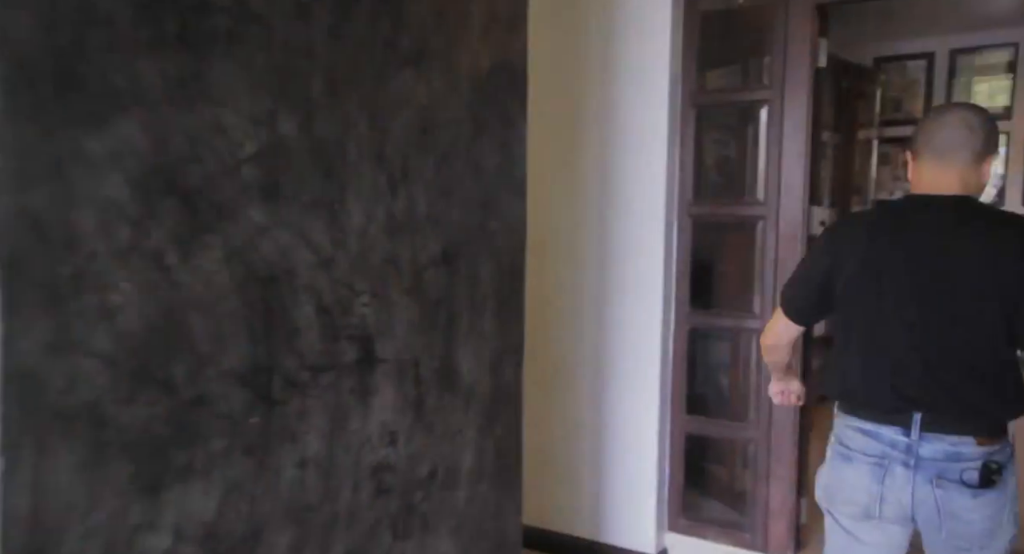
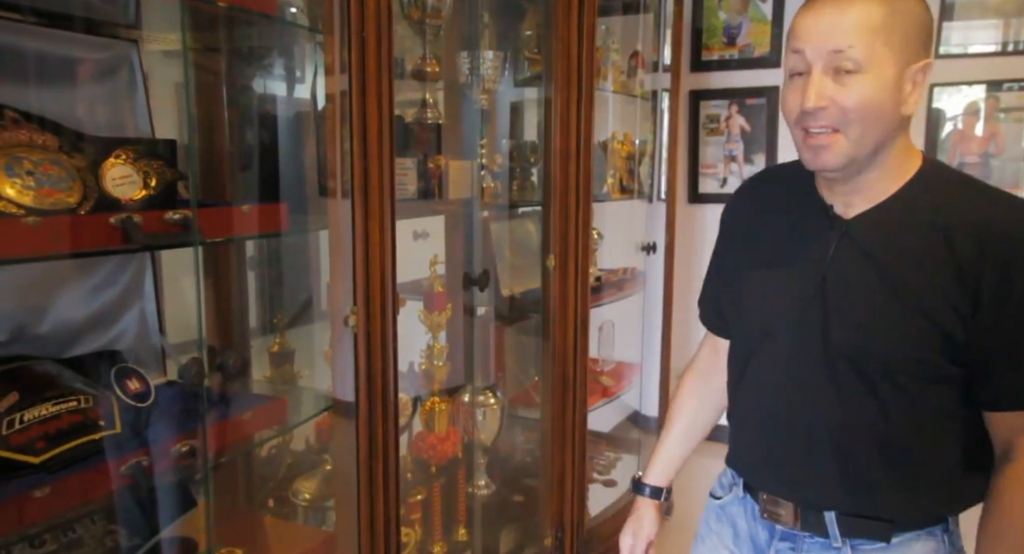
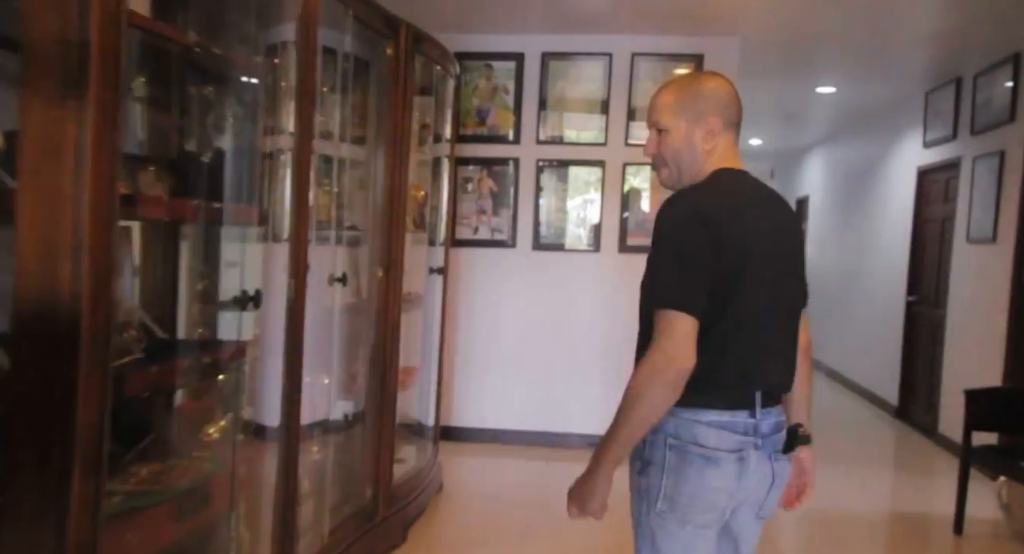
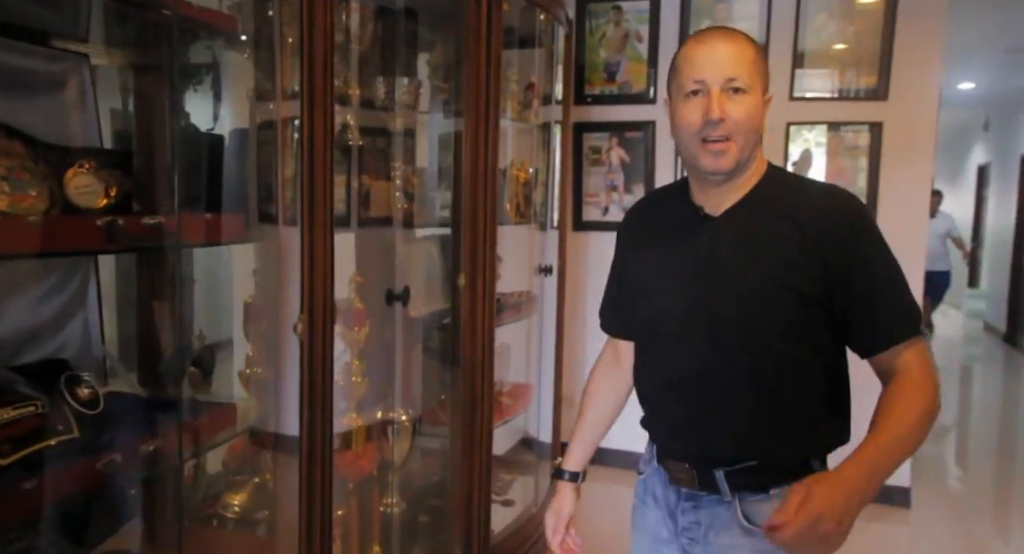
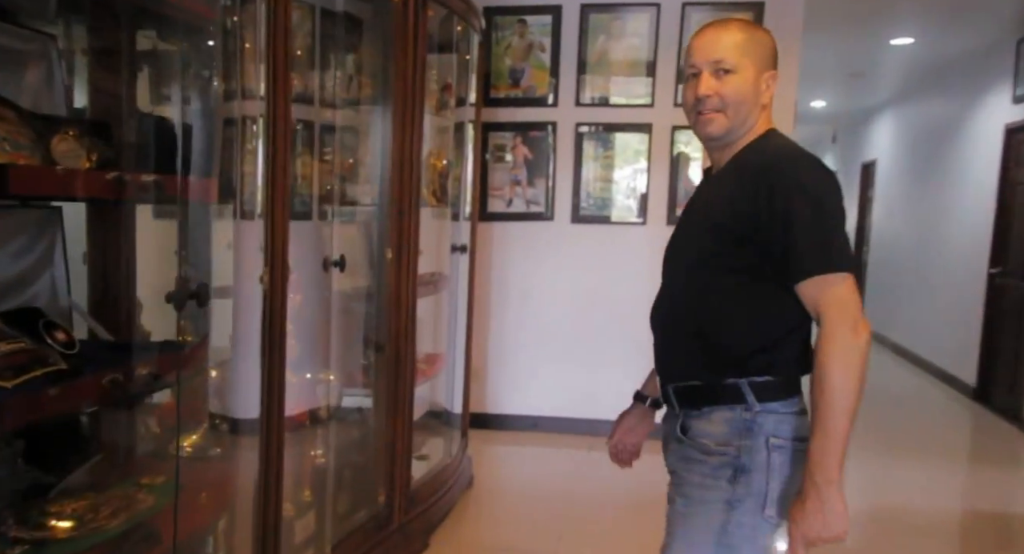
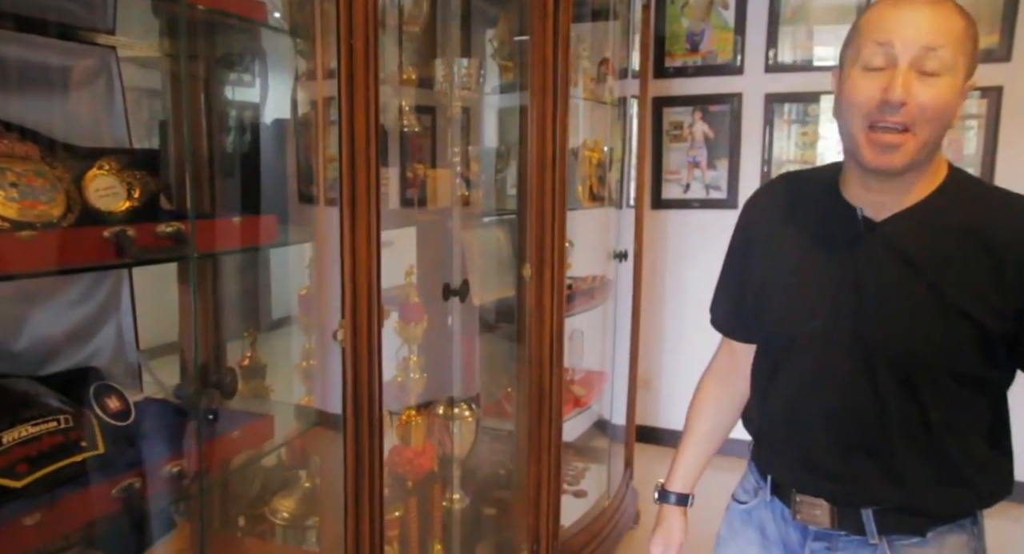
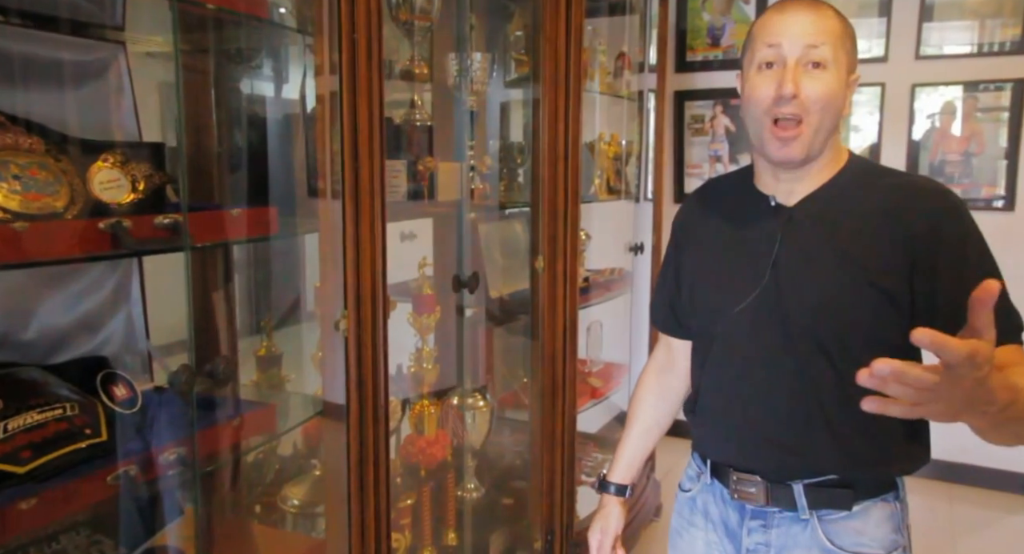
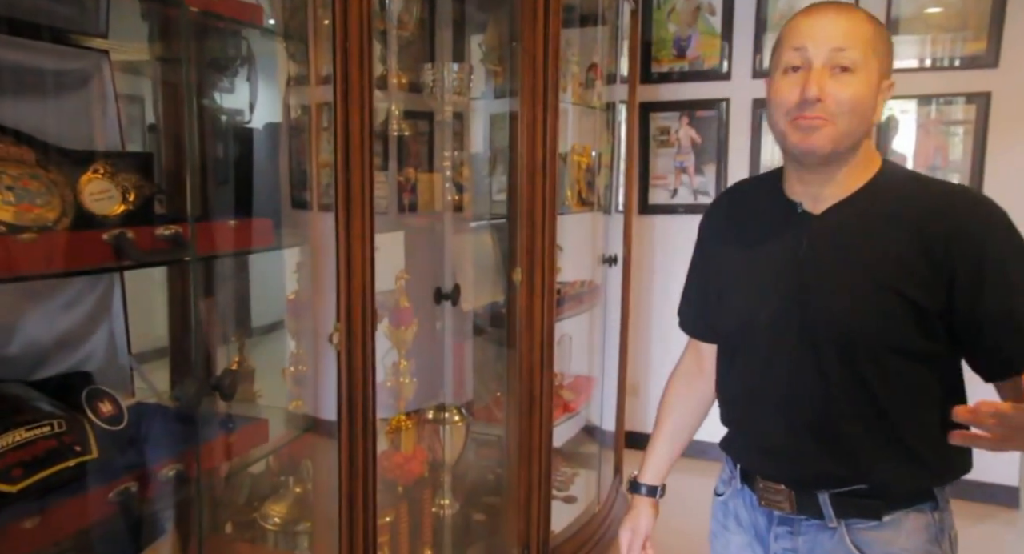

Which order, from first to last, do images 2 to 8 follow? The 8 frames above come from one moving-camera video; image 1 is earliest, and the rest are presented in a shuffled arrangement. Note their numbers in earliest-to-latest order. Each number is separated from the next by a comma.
3, 5, 4, 8, 6, 7, 2
